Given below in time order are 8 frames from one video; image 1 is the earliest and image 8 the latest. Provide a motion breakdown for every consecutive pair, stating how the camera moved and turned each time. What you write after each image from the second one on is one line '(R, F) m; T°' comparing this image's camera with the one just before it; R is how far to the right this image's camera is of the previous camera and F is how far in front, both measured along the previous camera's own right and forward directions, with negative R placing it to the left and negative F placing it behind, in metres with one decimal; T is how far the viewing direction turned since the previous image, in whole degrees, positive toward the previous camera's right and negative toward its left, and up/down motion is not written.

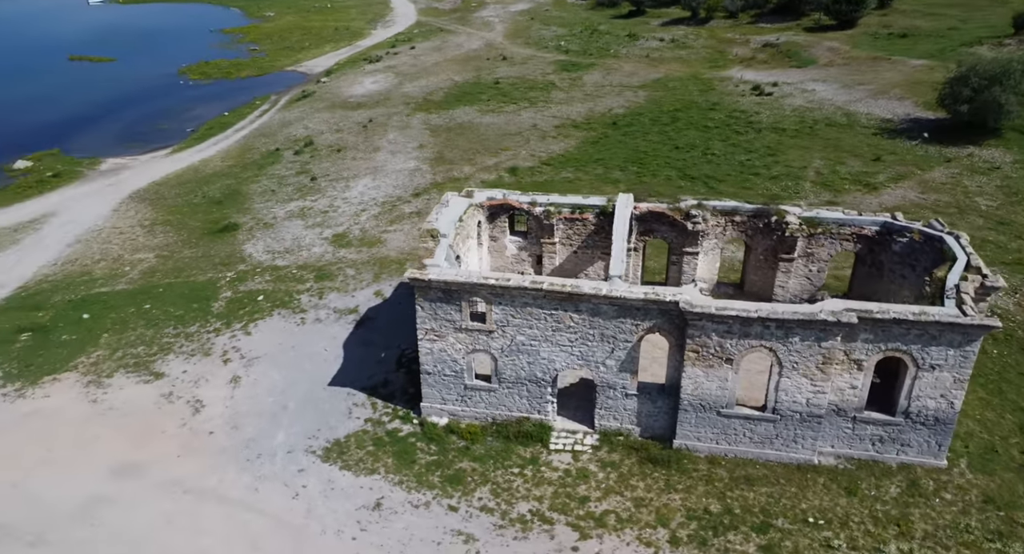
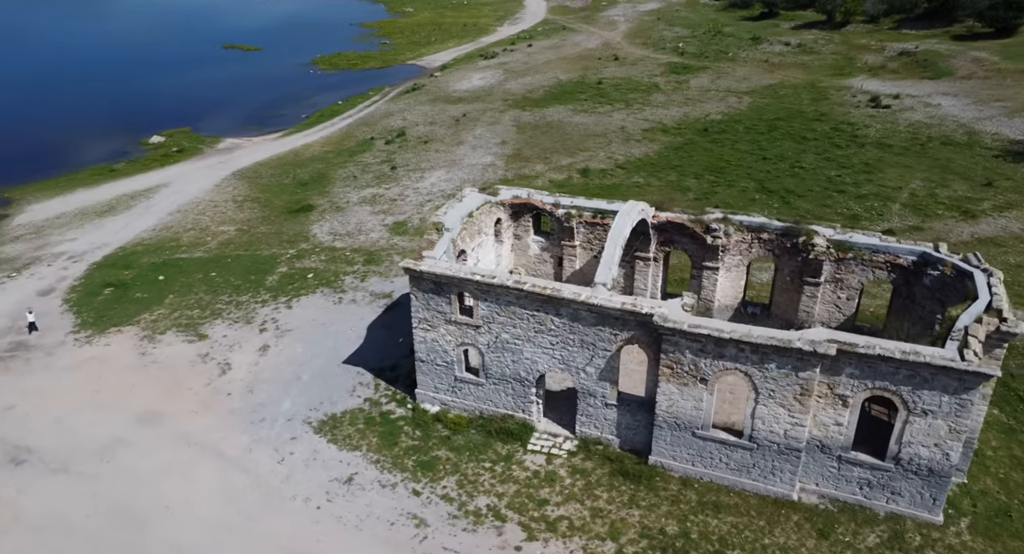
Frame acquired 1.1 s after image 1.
(+3.5, 0.0) m; -10°
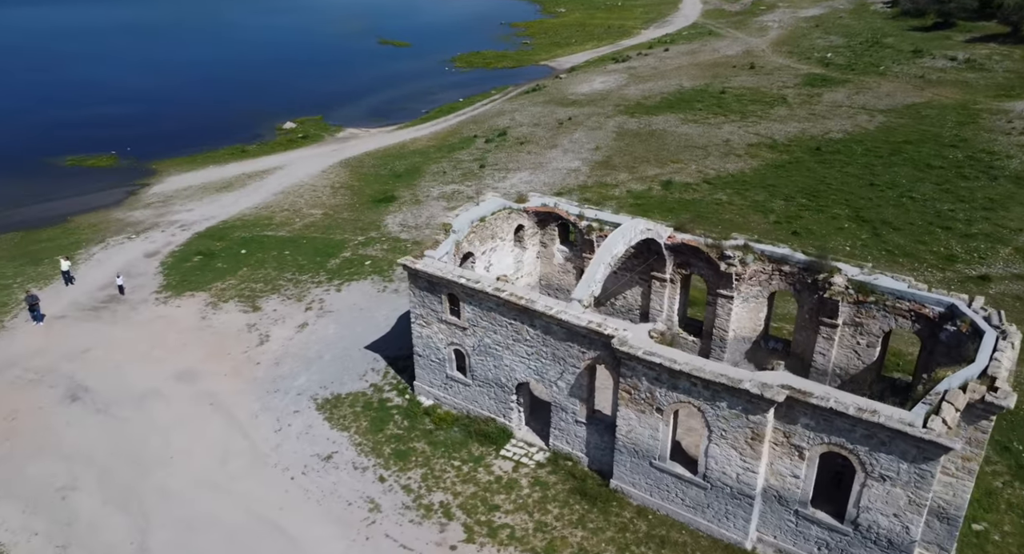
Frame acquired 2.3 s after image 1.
(+4.1, +0.1) m; -12°
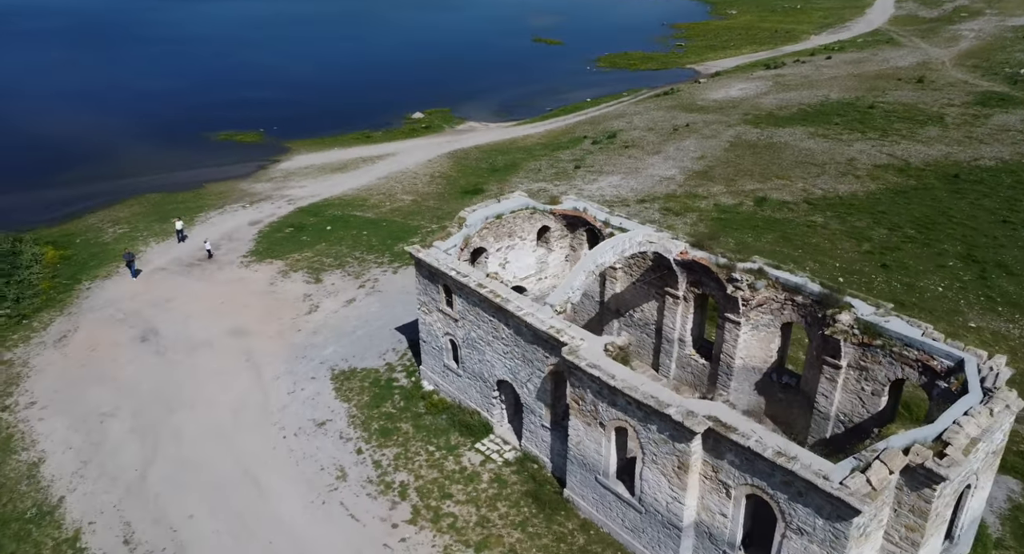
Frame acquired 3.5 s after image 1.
(+4.4, +0.2) m; -13°
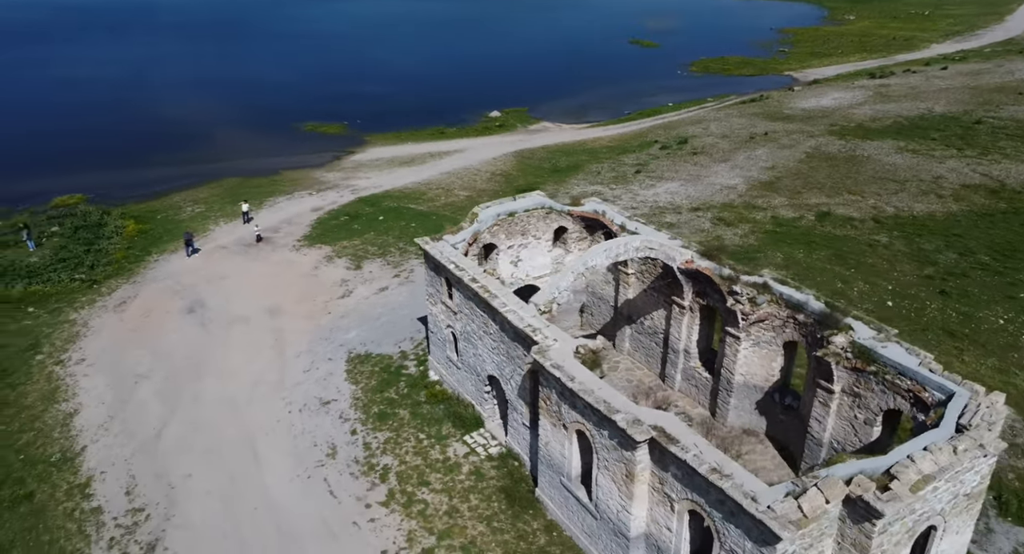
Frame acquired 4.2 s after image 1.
(+2.7, 0.0) m; -8°
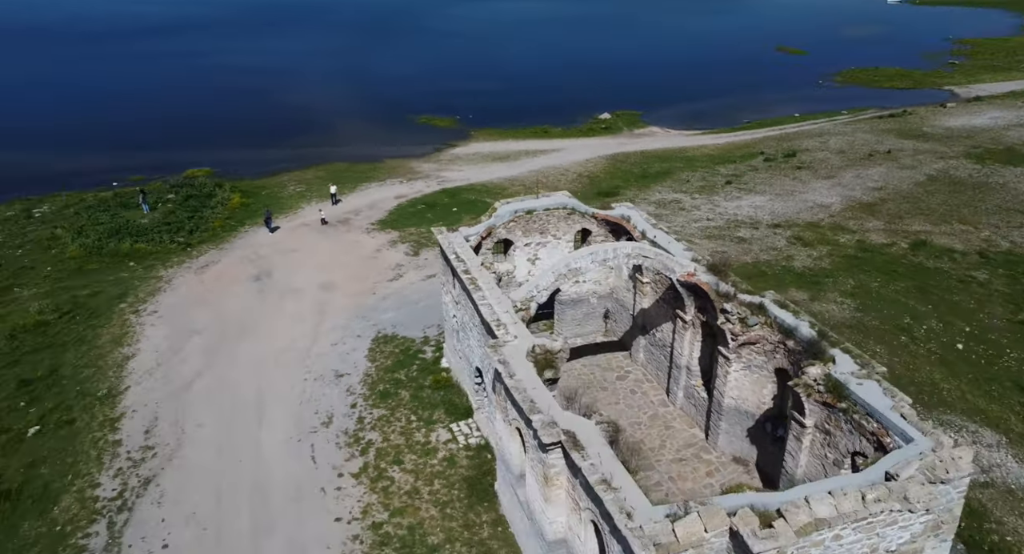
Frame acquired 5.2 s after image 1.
(+4.0, +0.3) m; -12°
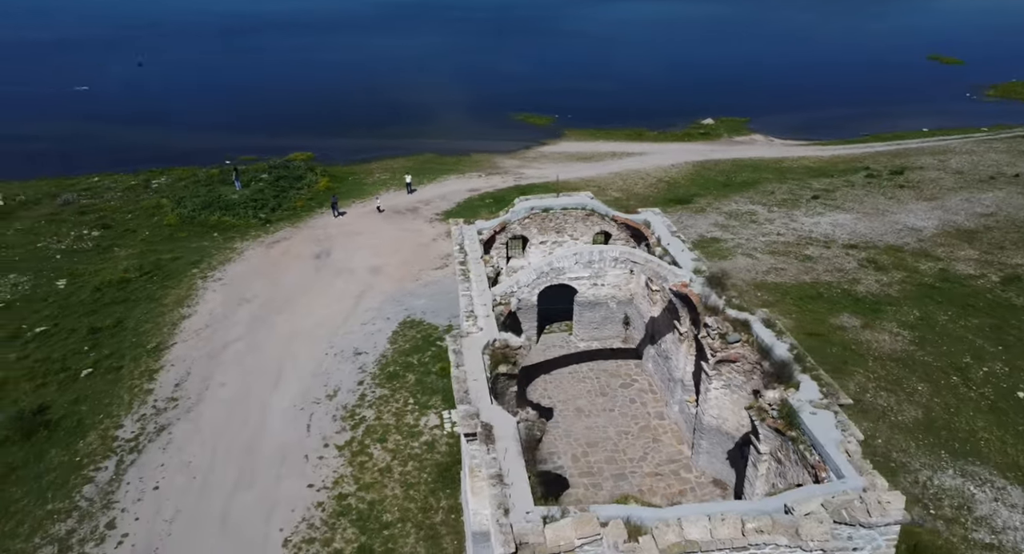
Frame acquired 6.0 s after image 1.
(+3.6, +0.2) m; -11°
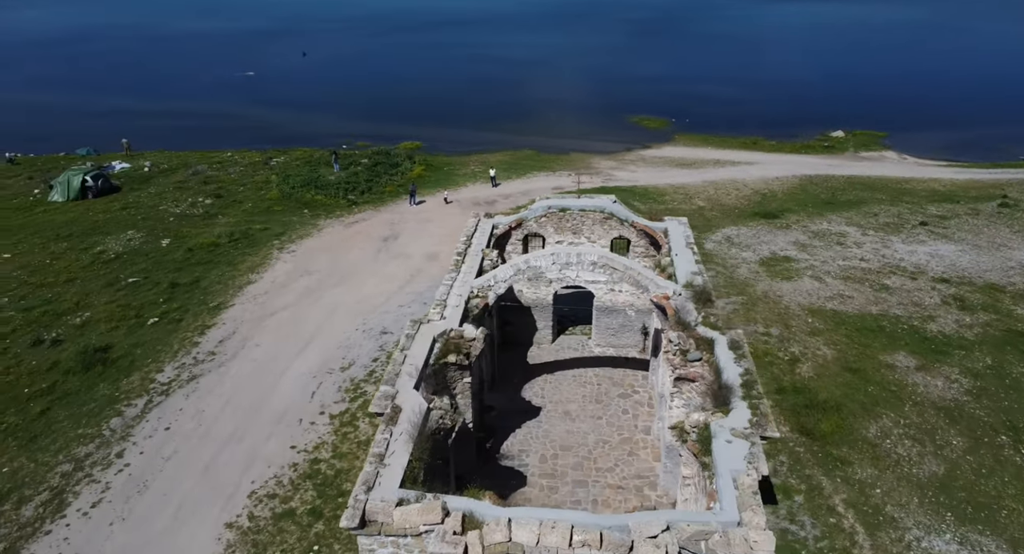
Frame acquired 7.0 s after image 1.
(+4.2, +0.4) m; -12°
